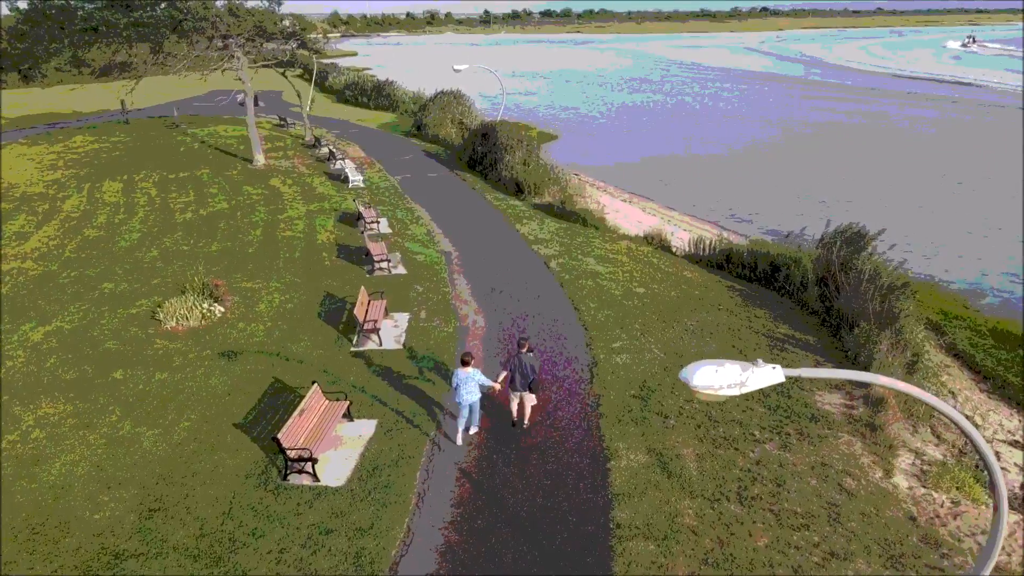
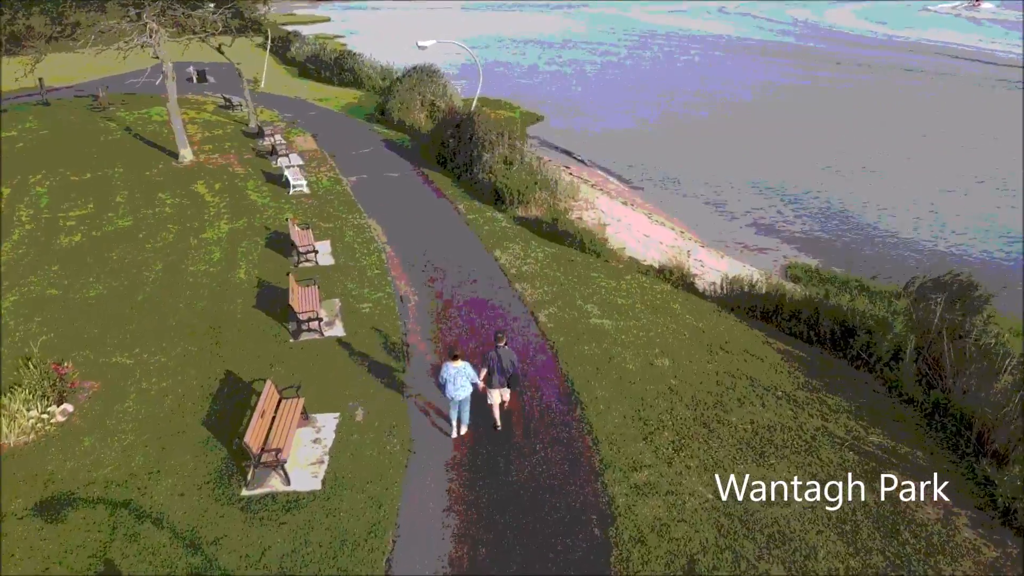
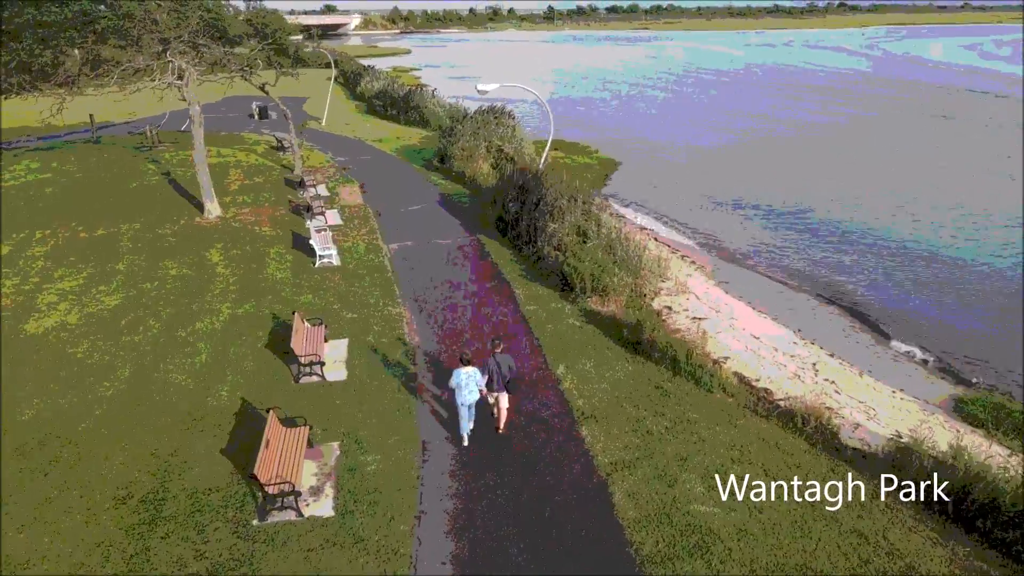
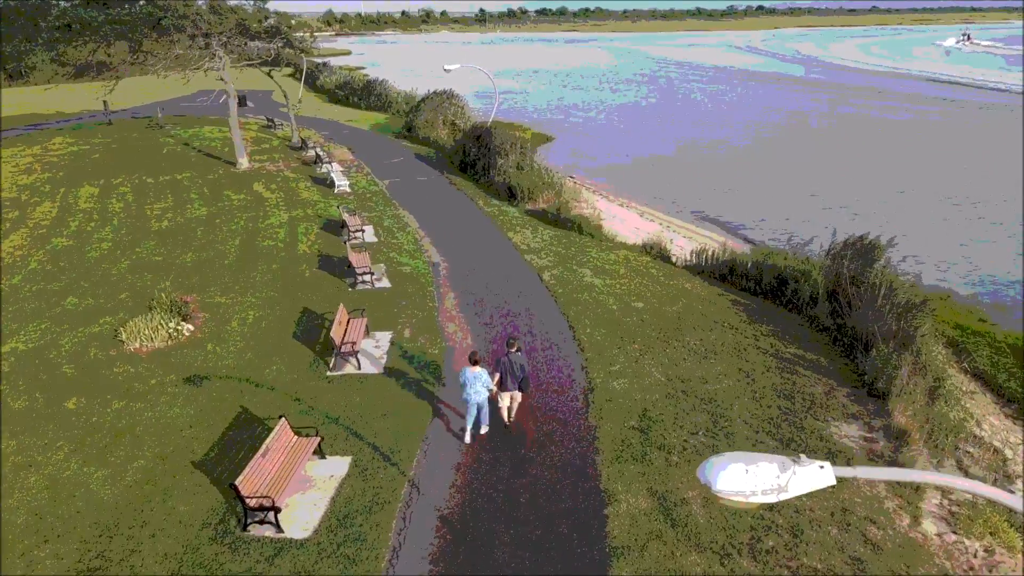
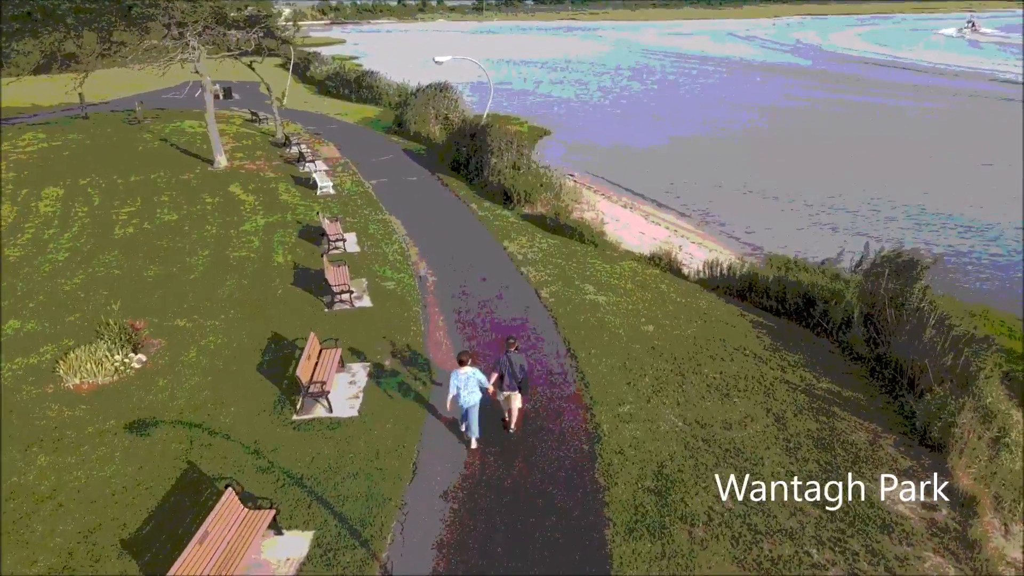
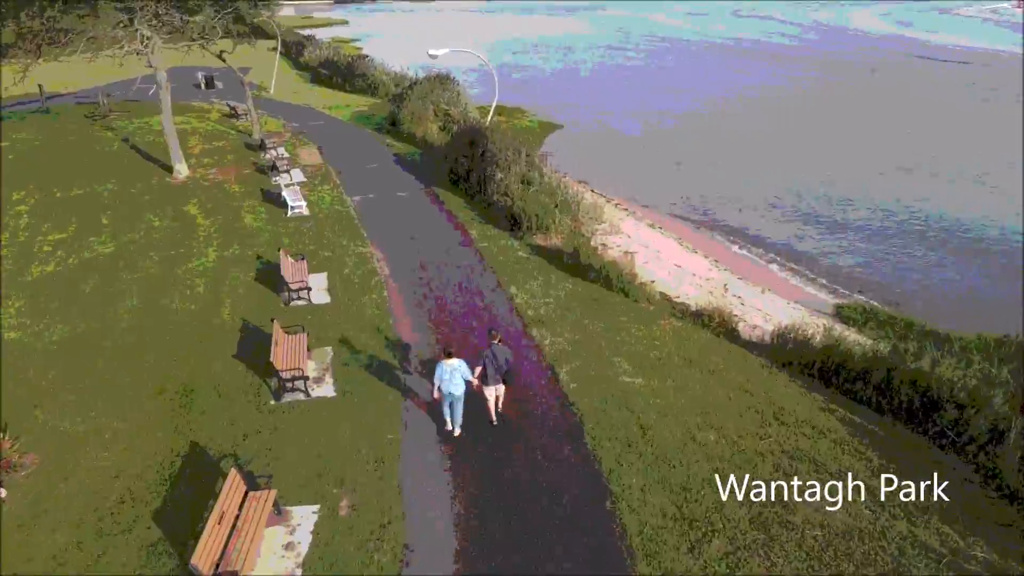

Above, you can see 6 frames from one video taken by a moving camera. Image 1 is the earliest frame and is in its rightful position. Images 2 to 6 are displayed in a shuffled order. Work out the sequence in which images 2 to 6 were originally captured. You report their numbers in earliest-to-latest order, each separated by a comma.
4, 5, 2, 6, 3
